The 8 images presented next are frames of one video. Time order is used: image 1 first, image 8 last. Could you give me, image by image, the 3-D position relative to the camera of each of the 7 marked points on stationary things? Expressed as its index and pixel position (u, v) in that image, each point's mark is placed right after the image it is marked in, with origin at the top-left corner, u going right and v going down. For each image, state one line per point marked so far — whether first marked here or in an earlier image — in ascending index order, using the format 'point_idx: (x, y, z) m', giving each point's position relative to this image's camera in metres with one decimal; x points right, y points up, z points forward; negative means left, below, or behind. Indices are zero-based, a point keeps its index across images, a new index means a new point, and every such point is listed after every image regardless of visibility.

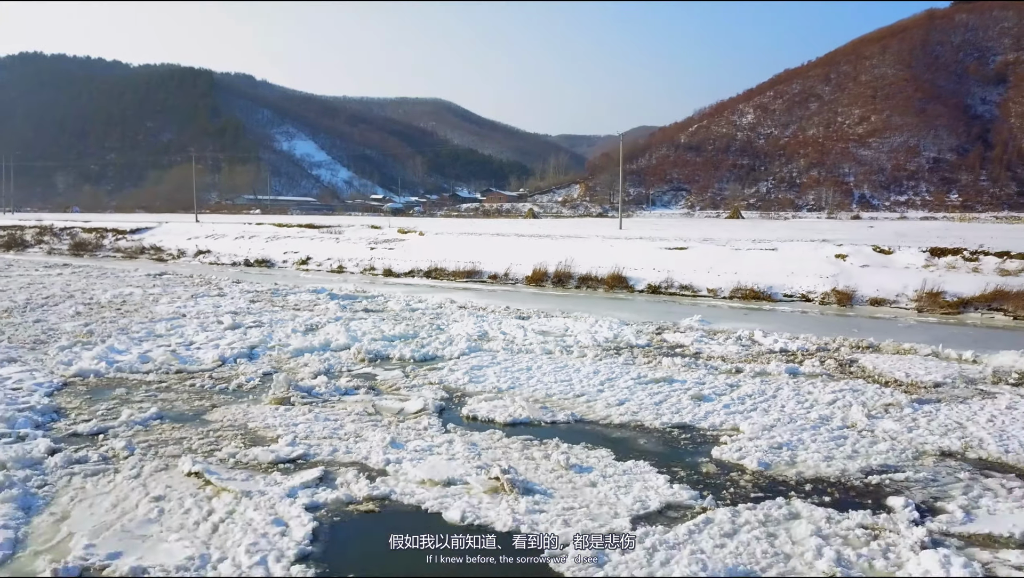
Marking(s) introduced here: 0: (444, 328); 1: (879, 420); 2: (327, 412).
0: (-1.0, -0.6, +9.8) m
1: (+3.2, -1.1, +5.6) m
2: (-1.7, -1.1, +5.7) m
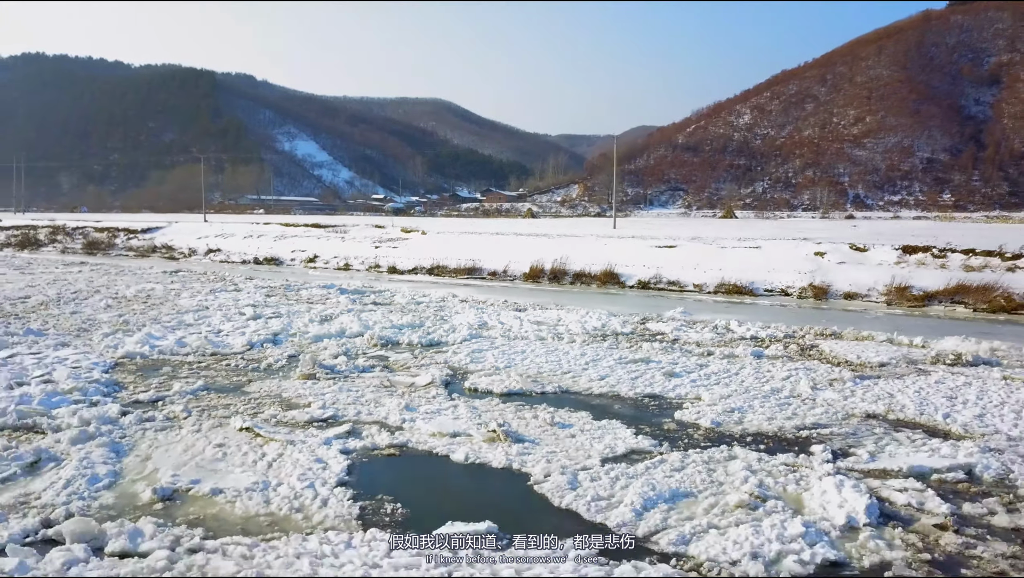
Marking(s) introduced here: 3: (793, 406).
0: (-1.1, -0.5, +10.7) m
1: (+3.2, -1.0, +6.6) m
2: (-1.7, -1.0, +6.6) m
3: (+2.6, -1.1, +5.9) m
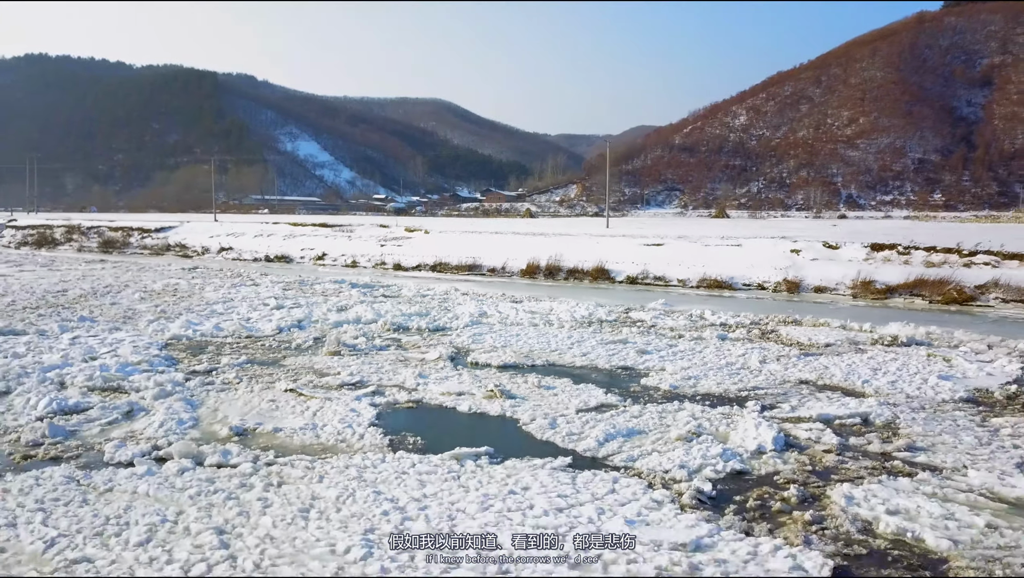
0: (-1.2, -0.4, +11.9) m
1: (+3.1, -0.9, +7.8) m
2: (-1.8, -0.8, +7.8) m
3: (+2.6, -1.0, +7.2) m
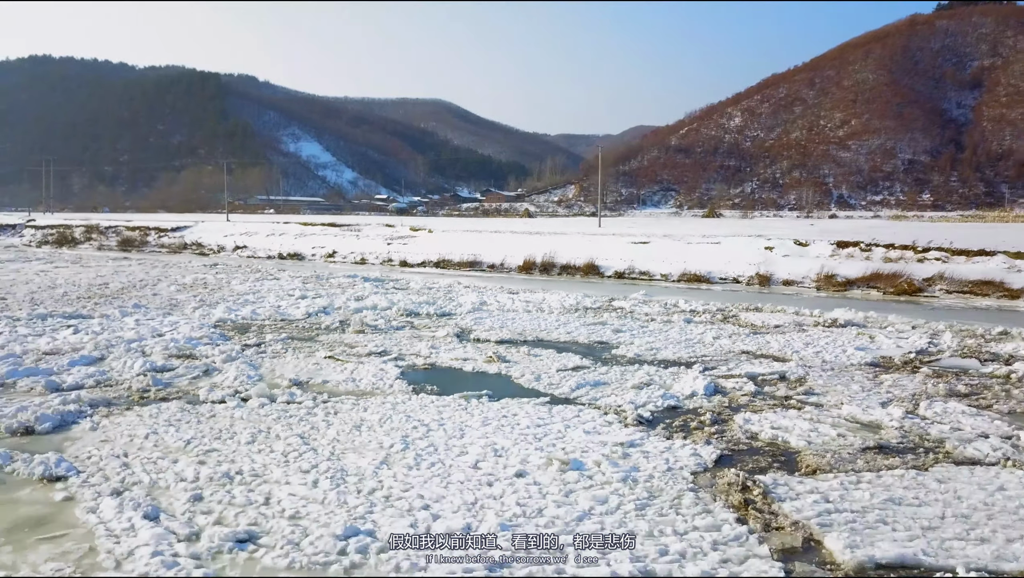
0: (-1.2, -0.2, +13.5) m
1: (+3.1, -0.7, +9.4) m
2: (-1.8, -0.7, +9.4) m
3: (+2.5, -0.8, +8.7) m
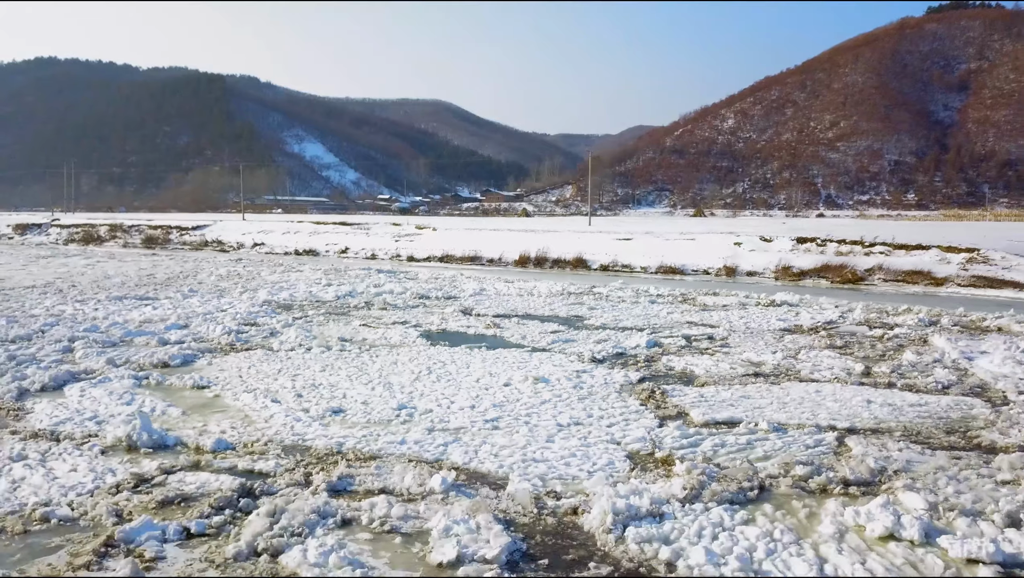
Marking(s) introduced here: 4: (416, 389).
0: (-1.3, +0.1, +15.8) m
1: (+2.9, -0.5, +11.6) m
2: (-1.9, -0.4, +11.7) m
3: (+2.4, -0.5, +11.0) m
4: (-1.0, -1.0, +6.4) m
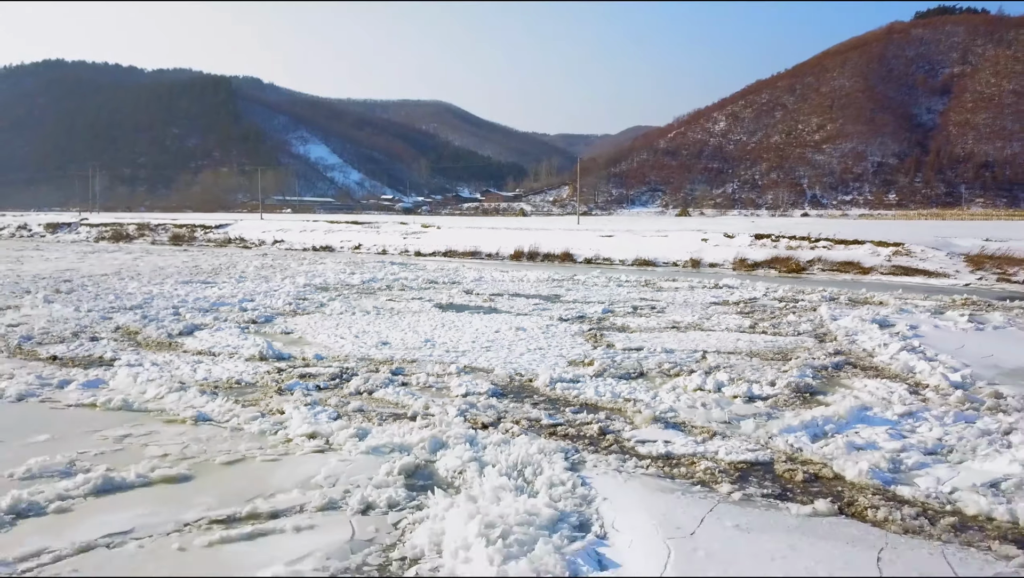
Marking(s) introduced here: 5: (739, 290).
0: (-1.5, +0.4, +18.8) m
1: (+2.8, -0.1, +14.6) m
2: (-2.1, -0.1, +14.7) m
3: (+2.2, -0.2, +14.0) m
4: (-1.2, -0.7, +9.5) m
5: (+5.4, 0.0, +15.3) m
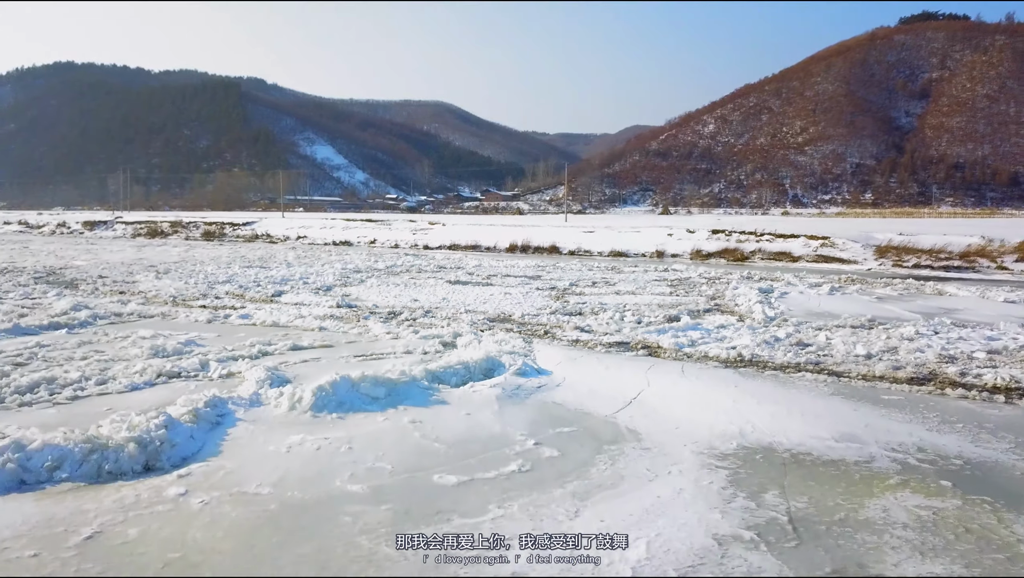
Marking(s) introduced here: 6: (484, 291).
0: (-1.7, +1.0, +23.1) m
1: (+2.5, +0.4, +18.9) m
2: (-2.3, +0.5, +19.0) m
3: (+2.0, +0.4, +18.3) m
4: (-1.4, -0.1, +13.8) m
5: (+5.2, +0.5, +19.5) m
6: (-0.6, 0.0, +14.4) m
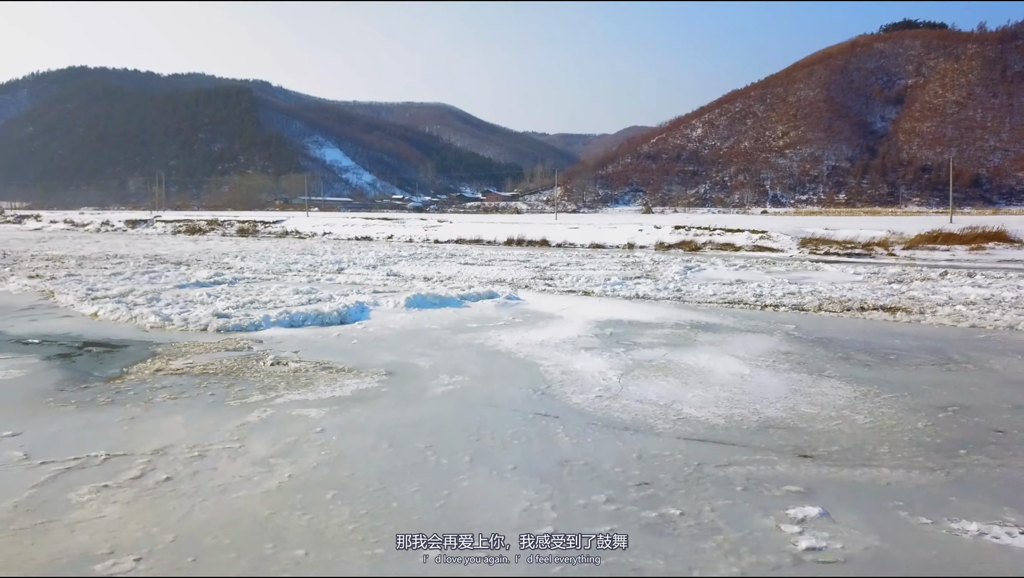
0: (-1.9, +1.7, +28.7) m
1: (+2.4, +1.2, +24.6) m
2: (-2.5, +1.2, +24.6) m
3: (+1.8, +1.1, +23.9) m
4: (-1.6, +0.6, +19.4) m
5: (+5.0, +1.2, +25.2) m
6: (-0.8, +0.7, +20.0) m
